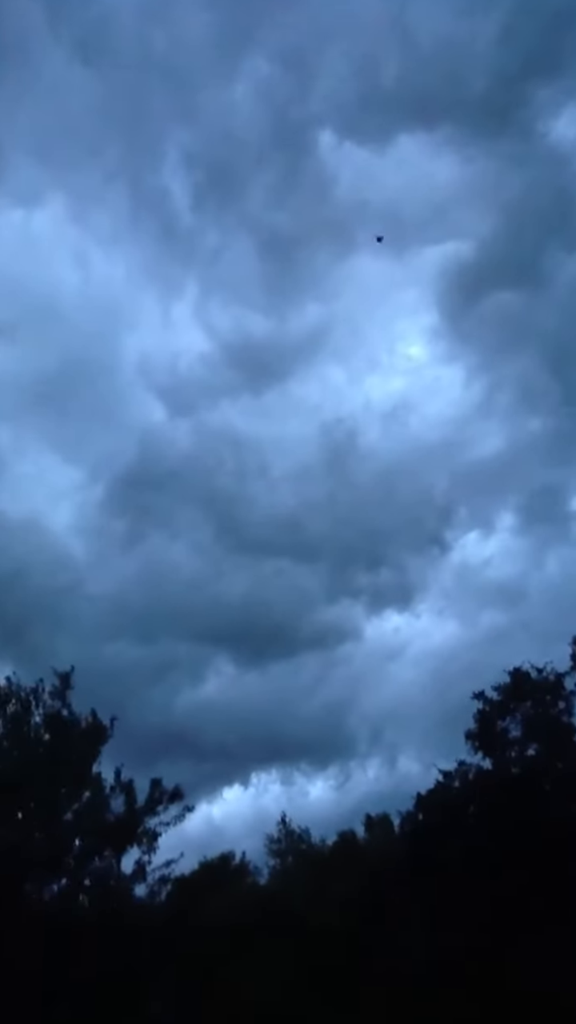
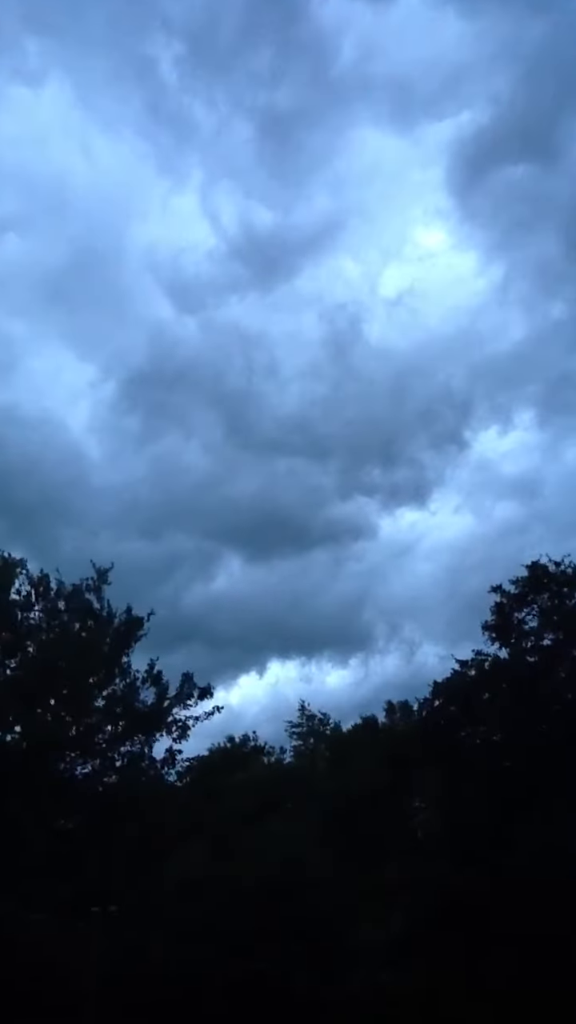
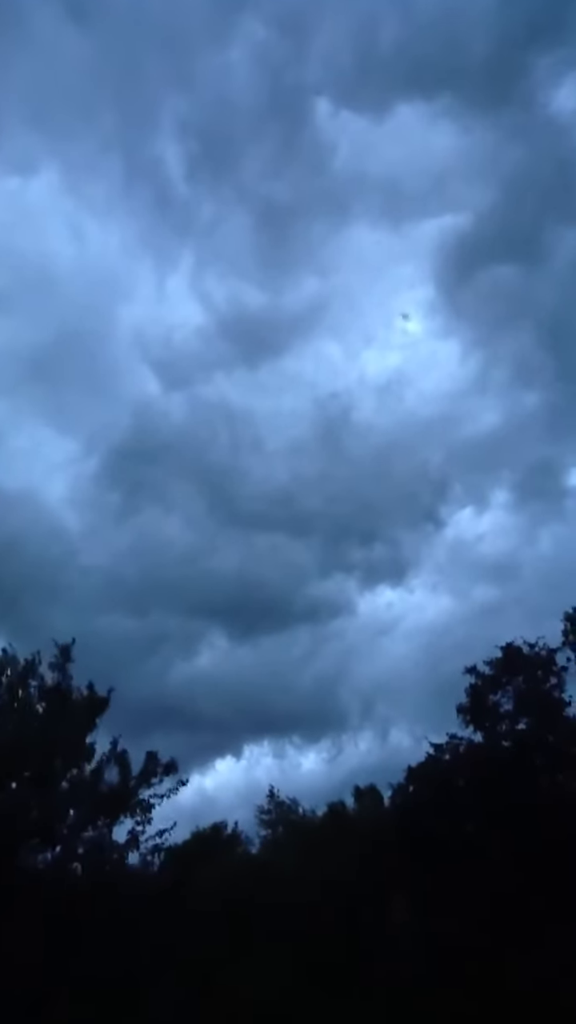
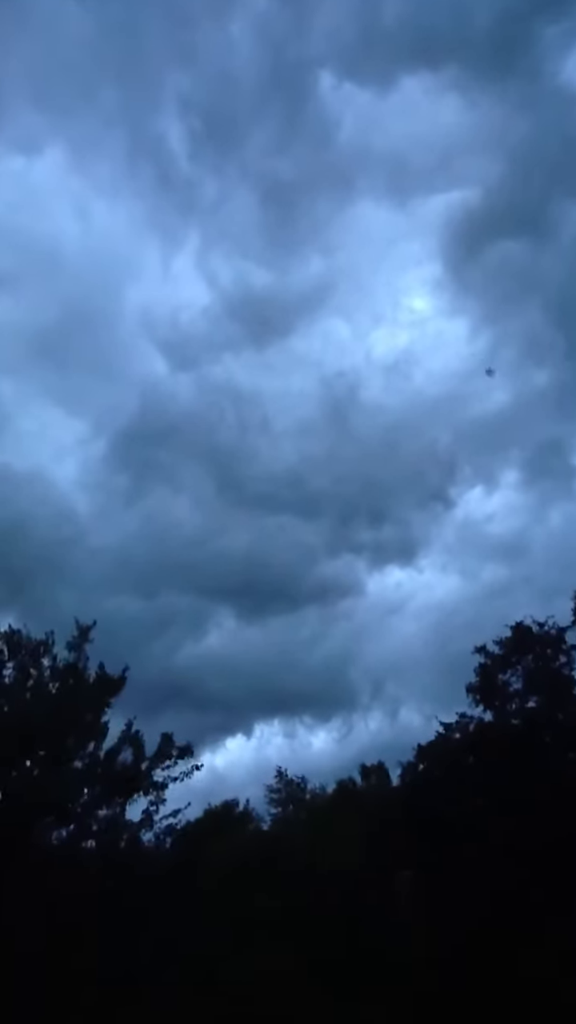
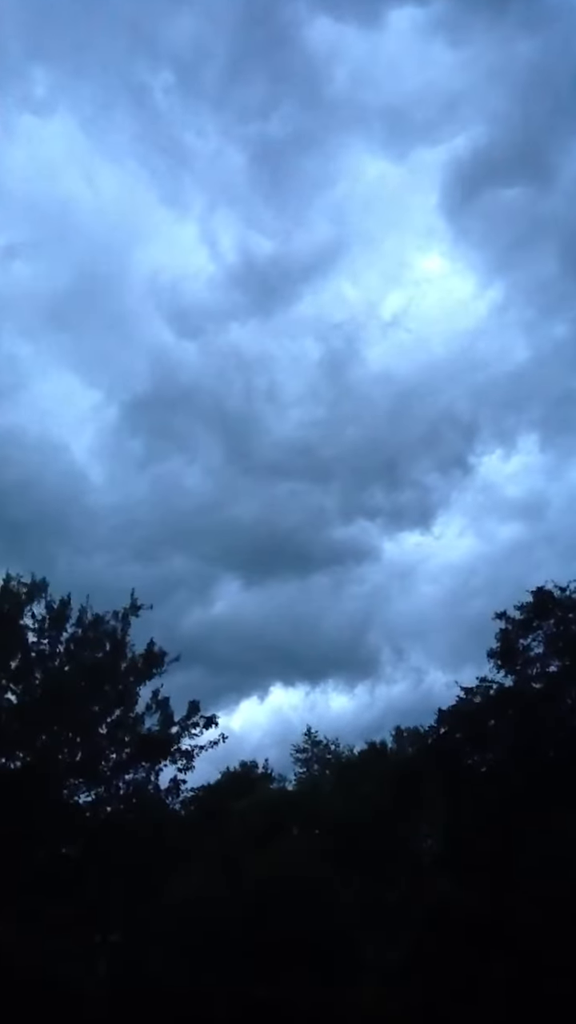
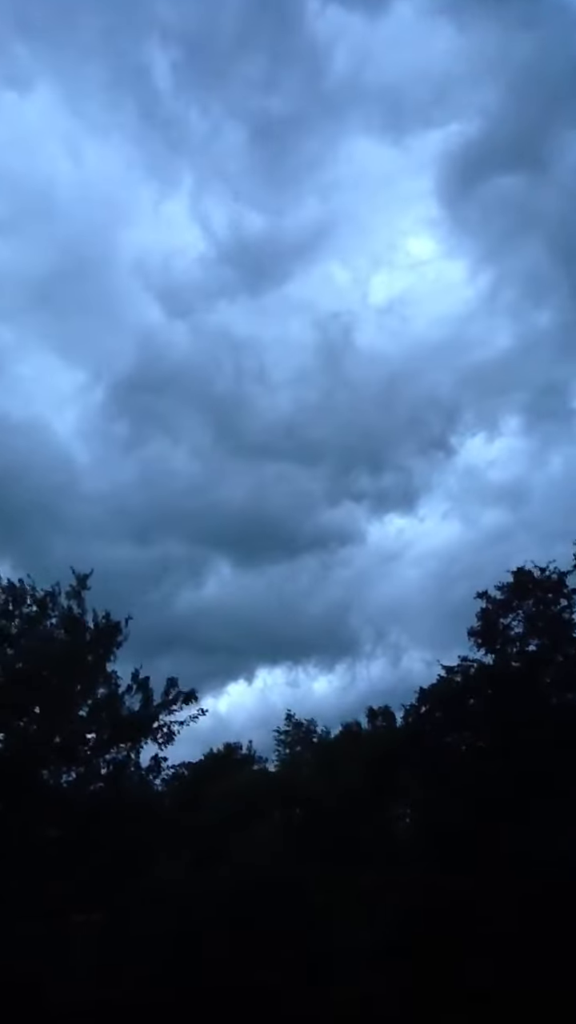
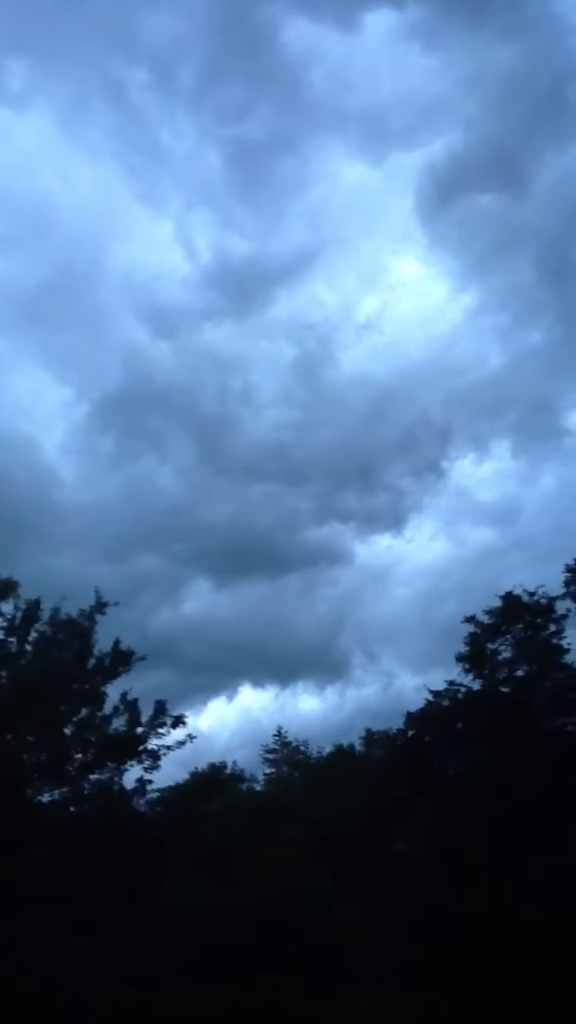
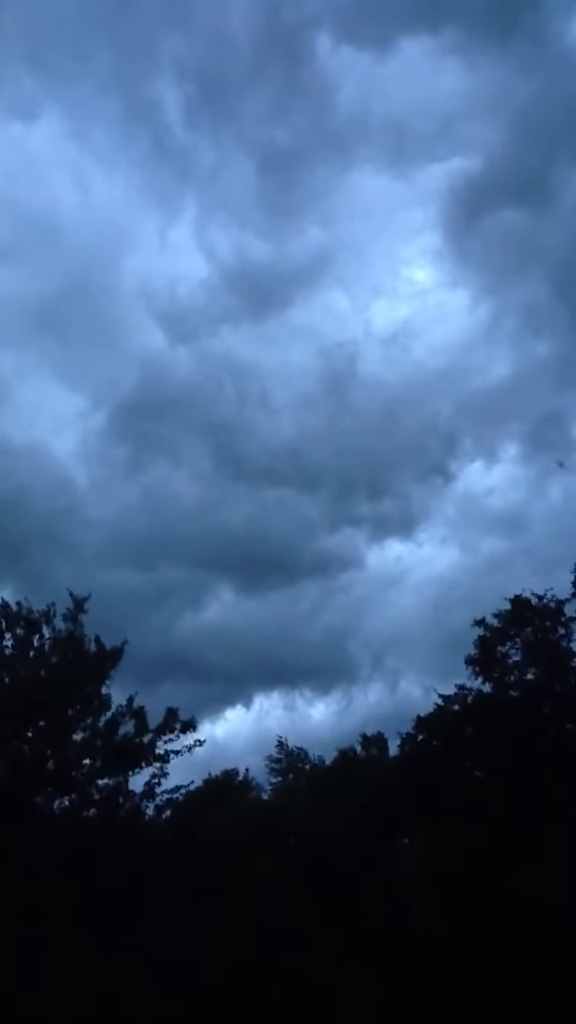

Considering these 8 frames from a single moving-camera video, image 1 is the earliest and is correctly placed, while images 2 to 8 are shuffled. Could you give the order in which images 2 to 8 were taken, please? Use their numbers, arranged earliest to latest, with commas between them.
3, 4, 8, 6, 2, 5, 7
